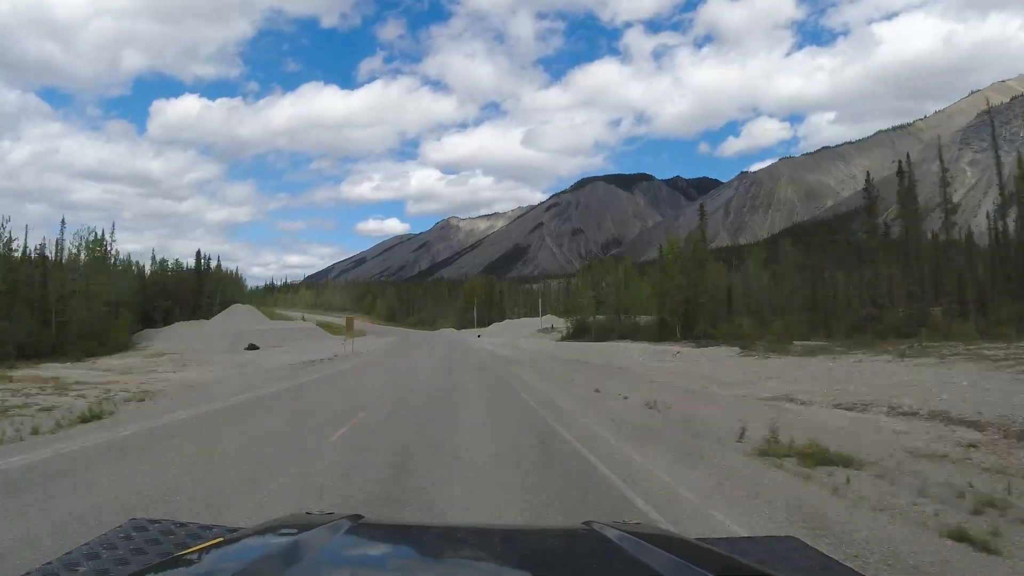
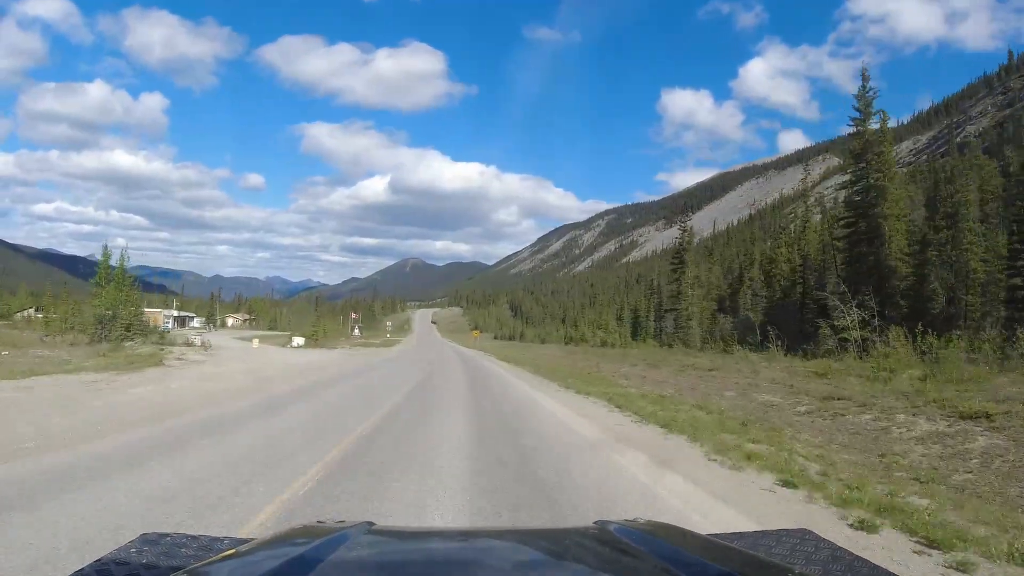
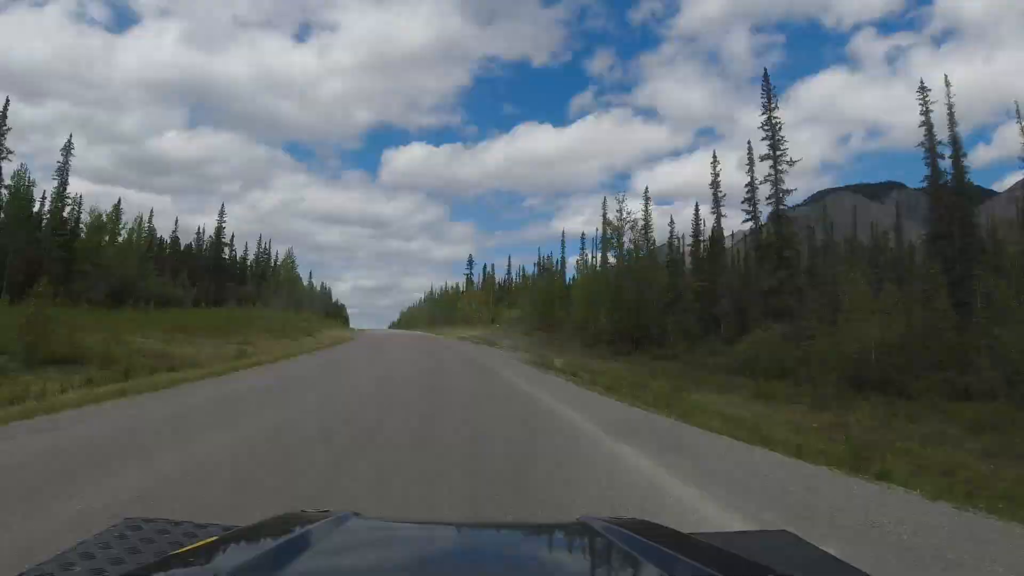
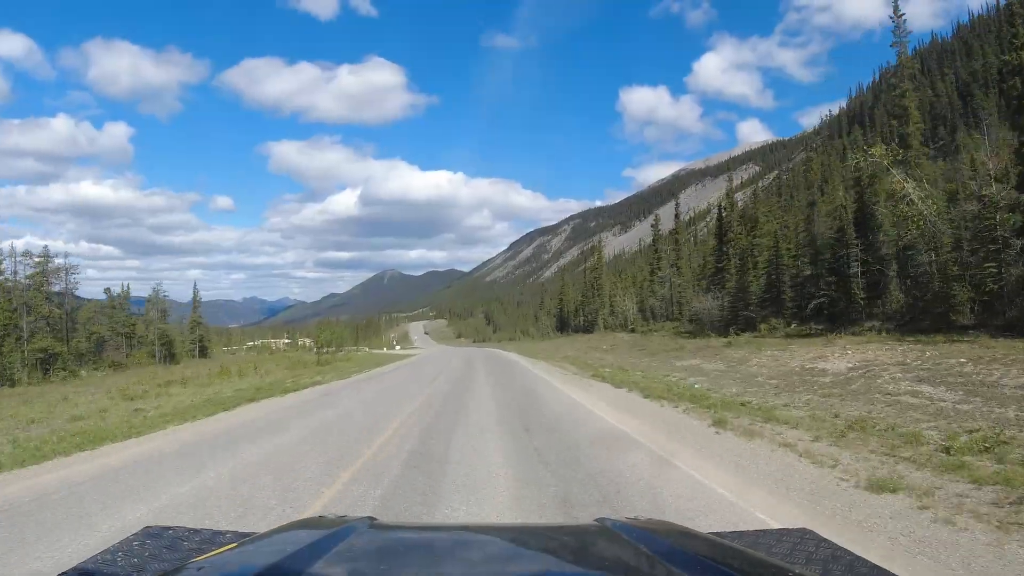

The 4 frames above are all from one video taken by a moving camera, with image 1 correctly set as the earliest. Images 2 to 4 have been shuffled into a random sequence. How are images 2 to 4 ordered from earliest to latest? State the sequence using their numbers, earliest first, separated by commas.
3, 4, 2
